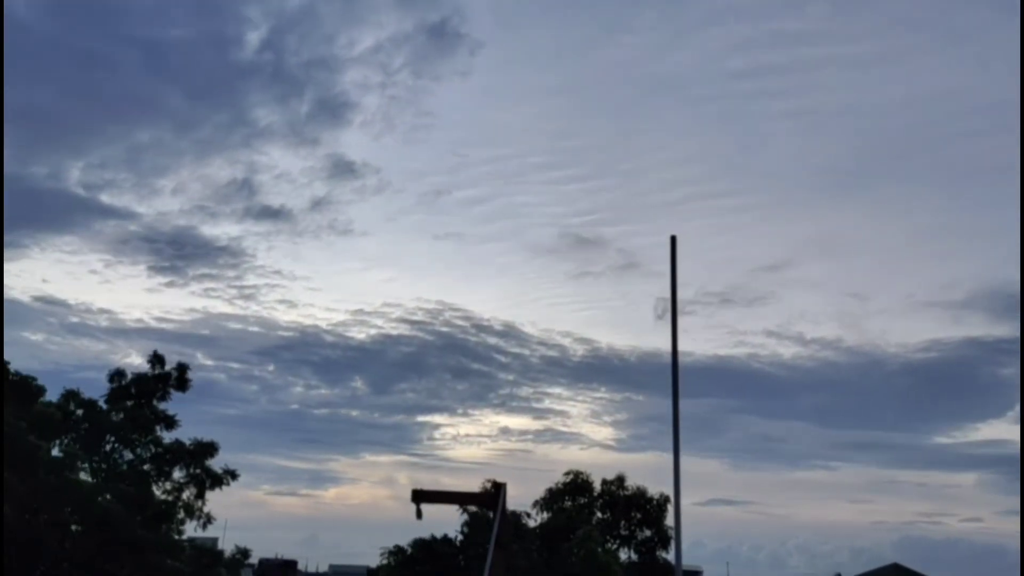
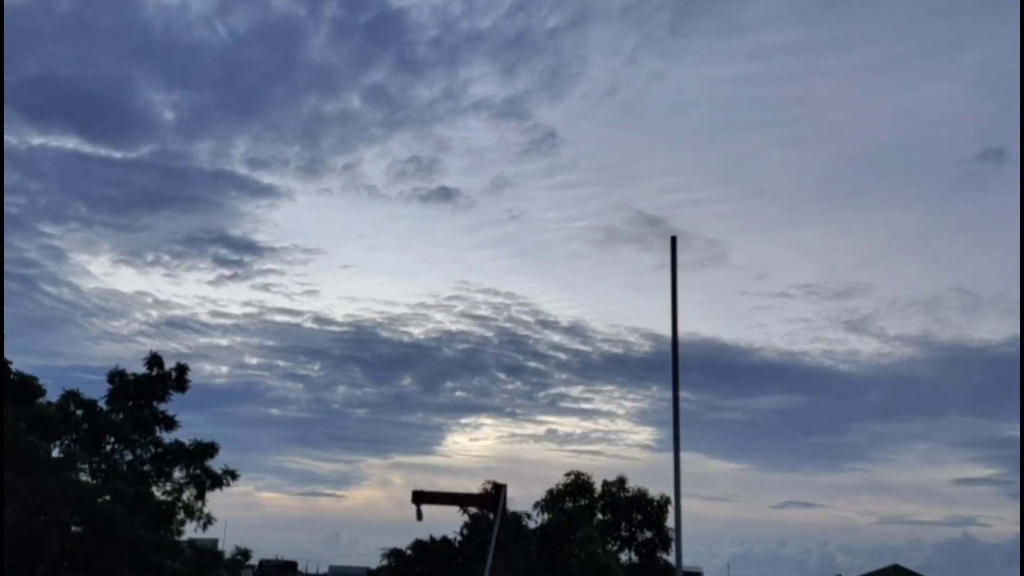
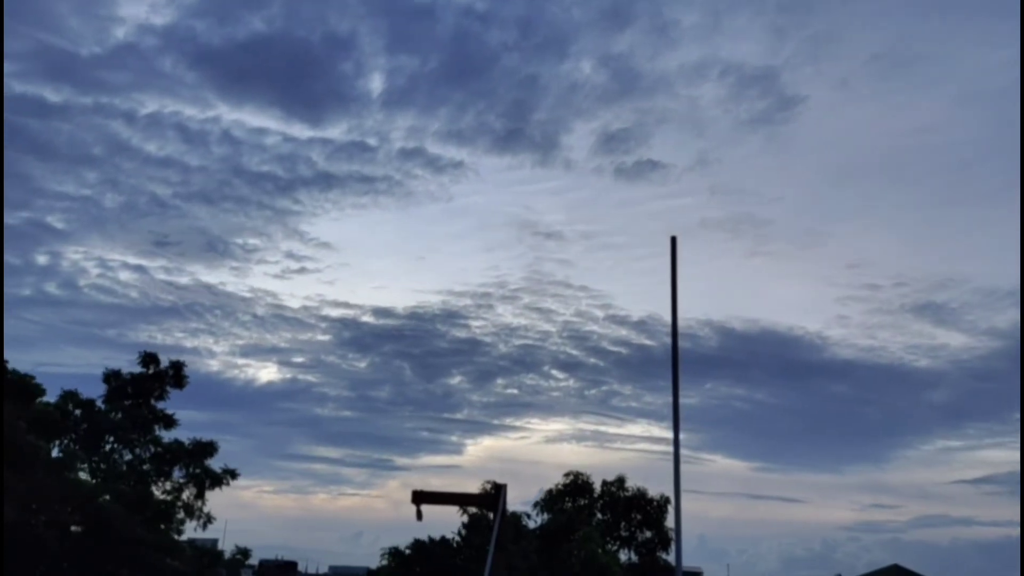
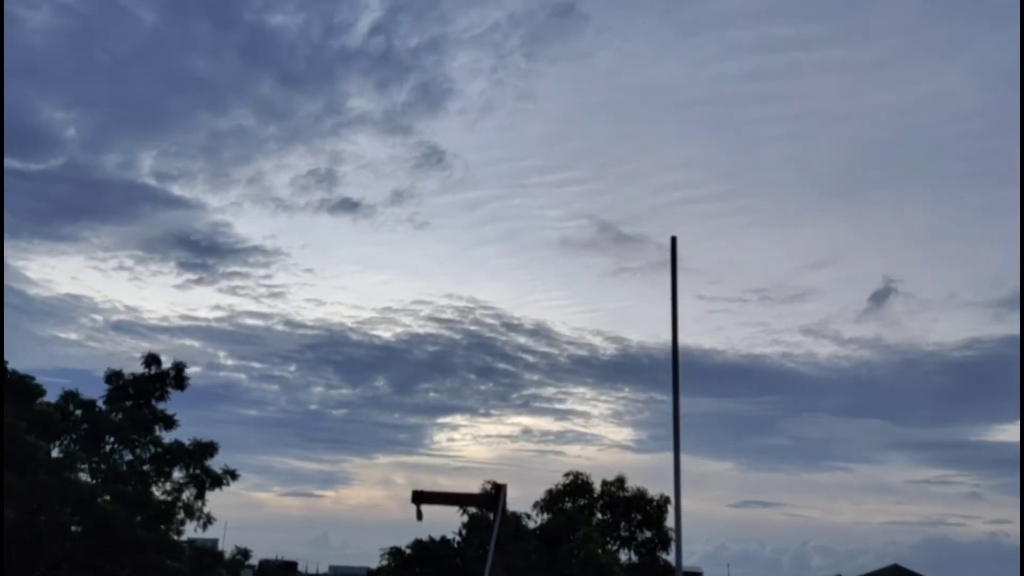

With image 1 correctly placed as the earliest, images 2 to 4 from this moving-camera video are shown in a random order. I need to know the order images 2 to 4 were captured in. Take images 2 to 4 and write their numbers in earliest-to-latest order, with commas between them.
4, 2, 3
